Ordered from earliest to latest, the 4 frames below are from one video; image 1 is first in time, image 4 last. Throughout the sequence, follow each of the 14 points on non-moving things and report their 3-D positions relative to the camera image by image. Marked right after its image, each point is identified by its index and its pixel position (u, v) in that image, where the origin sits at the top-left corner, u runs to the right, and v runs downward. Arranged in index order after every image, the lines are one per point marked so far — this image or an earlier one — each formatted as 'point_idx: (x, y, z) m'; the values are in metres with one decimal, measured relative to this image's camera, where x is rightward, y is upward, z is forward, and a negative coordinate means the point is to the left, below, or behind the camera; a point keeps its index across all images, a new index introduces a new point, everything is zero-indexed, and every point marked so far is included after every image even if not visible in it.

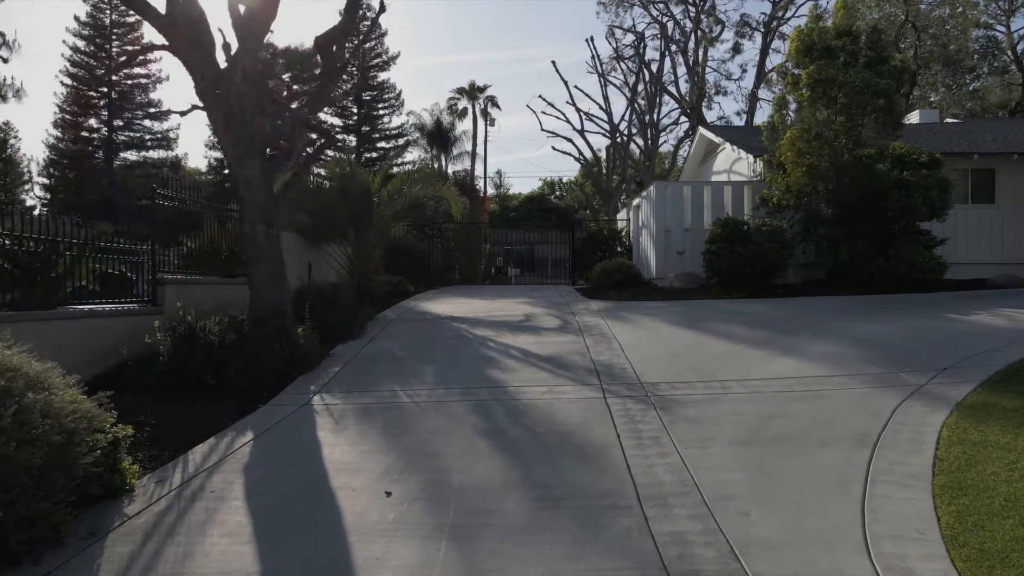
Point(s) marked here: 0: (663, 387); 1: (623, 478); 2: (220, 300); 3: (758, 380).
0: (+1.4, -0.9, +7.0) m
1: (+0.8, -1.3, +5.1) m
2: (-4.4, -0.2, +10.9) m
3: (+2.4, -0.9, +7.0) m
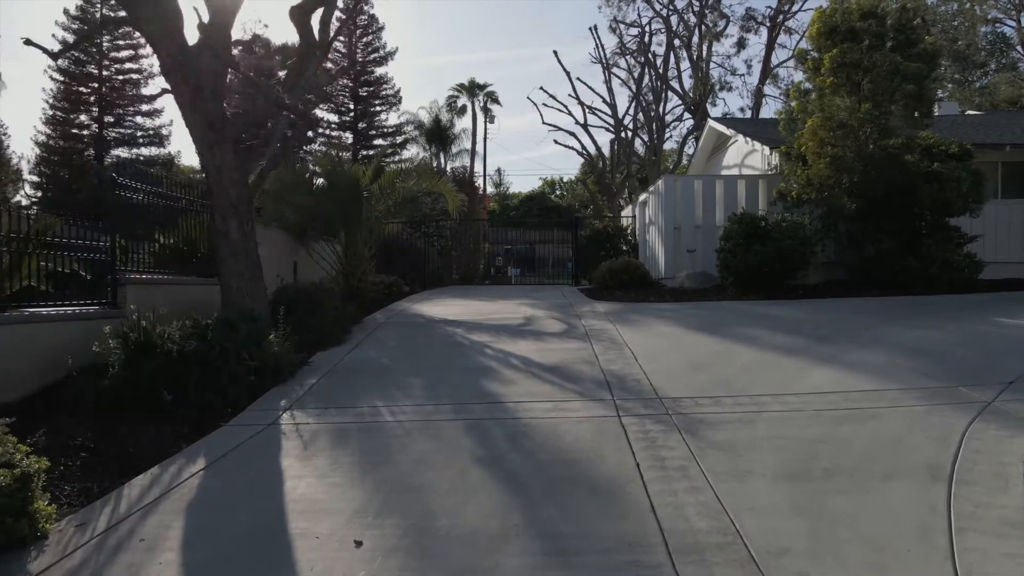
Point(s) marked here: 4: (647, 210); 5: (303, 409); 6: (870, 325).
0: (+1.4, -1.0, +6.0) m
1: (+0.8, -1.3, +4.1) m
2: (-4.4, -0.2, +10.0) m
3: (+2.3, -0.9, +6.1) m
4: (+3.2, +1.8, +17.3) m
5: (-1.8, -1.0, +6.4) m
6: (+4.2, -0.4, +8.6) m
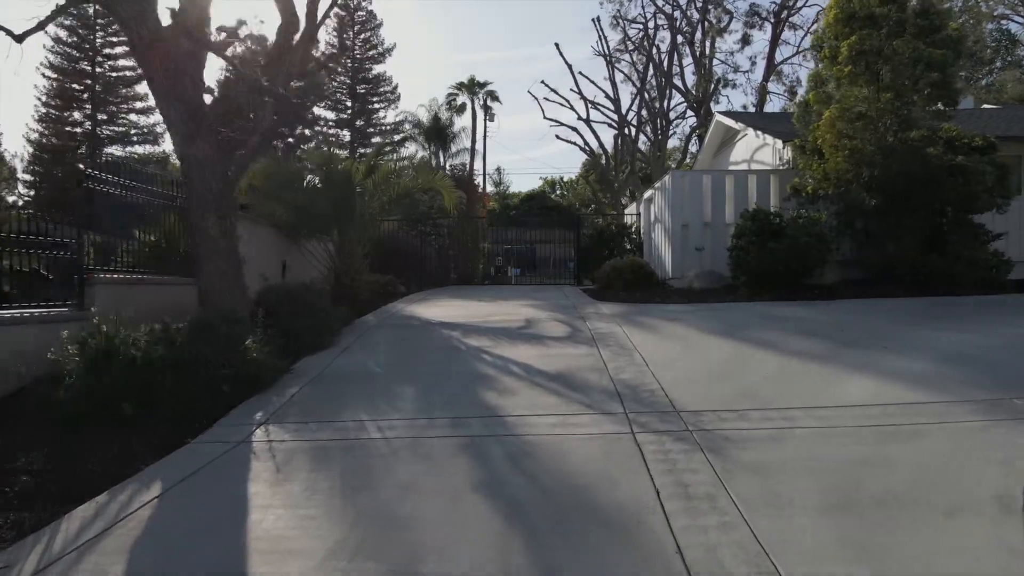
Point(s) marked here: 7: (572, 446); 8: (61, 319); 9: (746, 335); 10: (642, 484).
0: (+1.4, -1.0, +5.4) m
1: (+0.8, -1.3, +3.5) m
2: (-4.4, -0.2, +9.3) m
3: (+2.4, -0.9, +5.4) m
4: (+3.2, +1.8, +16.6) m
5: (-1.8, -1.0, +5.8) m
6: (+4.2, -0.4, +7.9) m
7: (+0.4, -1.1, +5.0) m
8: (-4.4, -0.3, +7.1) m
9: (+2.6, -0.5, +8.1) m
10: (+0.8, -1.2, +4.3) m
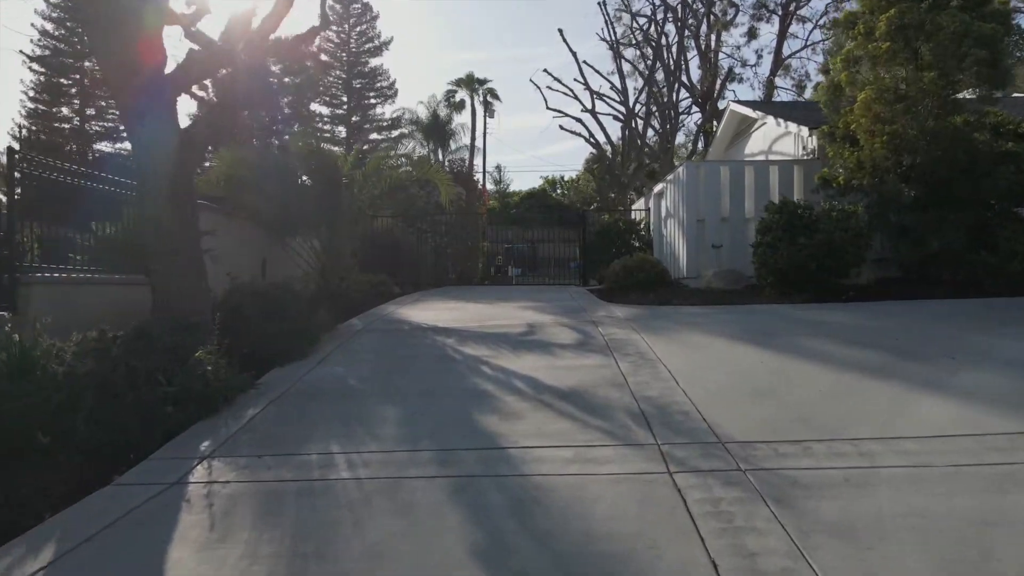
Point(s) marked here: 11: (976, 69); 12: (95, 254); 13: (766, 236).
0: (+1.5, -1.0, +4.3) m
1: (+0.8, -1.3, +2.4) m
2: (-4.3, -0.2, +8.2) m
3: (+2.4, -0.9, +4.3) m
4: (+3.2, +1.8, +15.5) m
5: (-1.8, -1.1, +4.7) m
6: (+4.2, -0.4, +6.8) m
7: (+0.4, -1.1, +3.9) m
8: (-4.4, -0.3, +6.0) m
9: (+2.6, -0.5, +7.0) m
10: (+0.8, -1.2, +3.2) m
11: (+6.4, +3.0, +10.2) m
12: (-4.6, +0.4, +8.0) m
13: (+3.7, +0.7, +10.6) m
